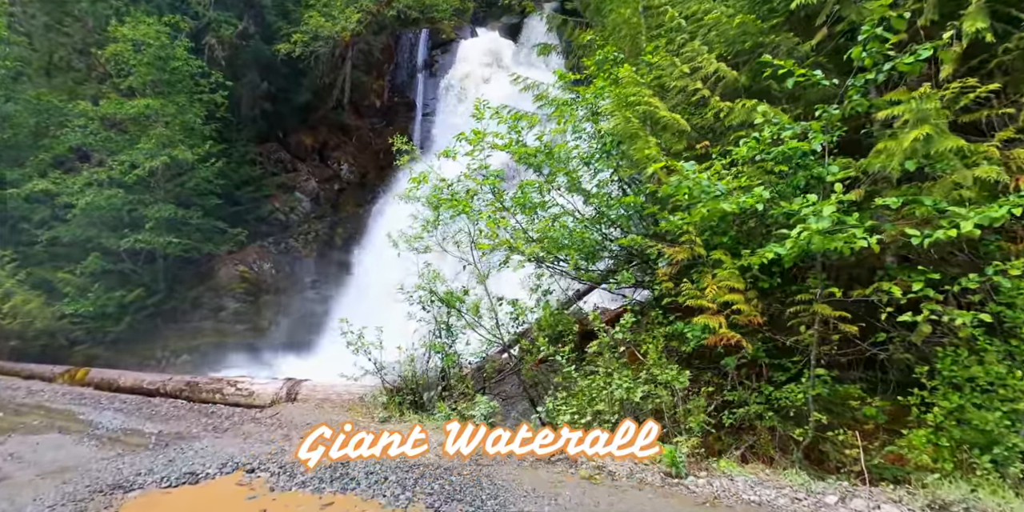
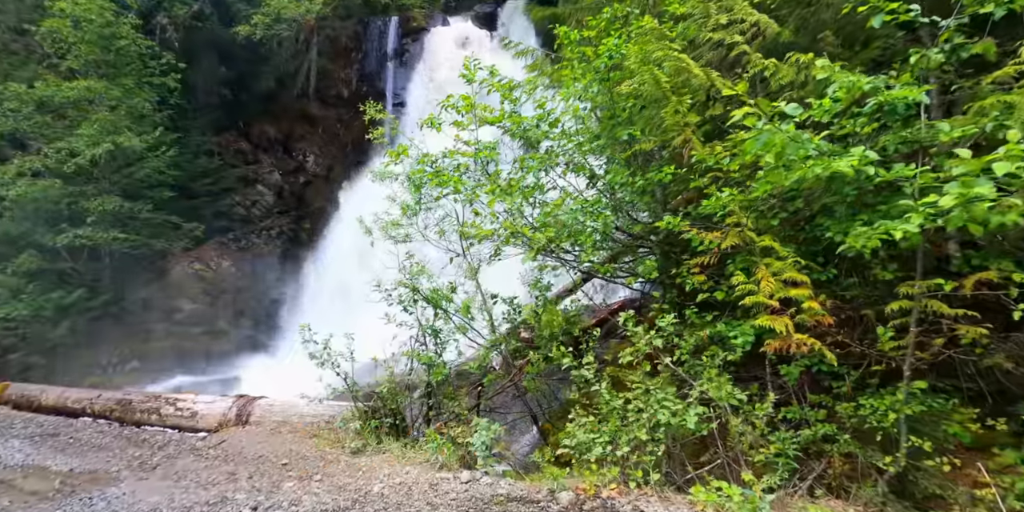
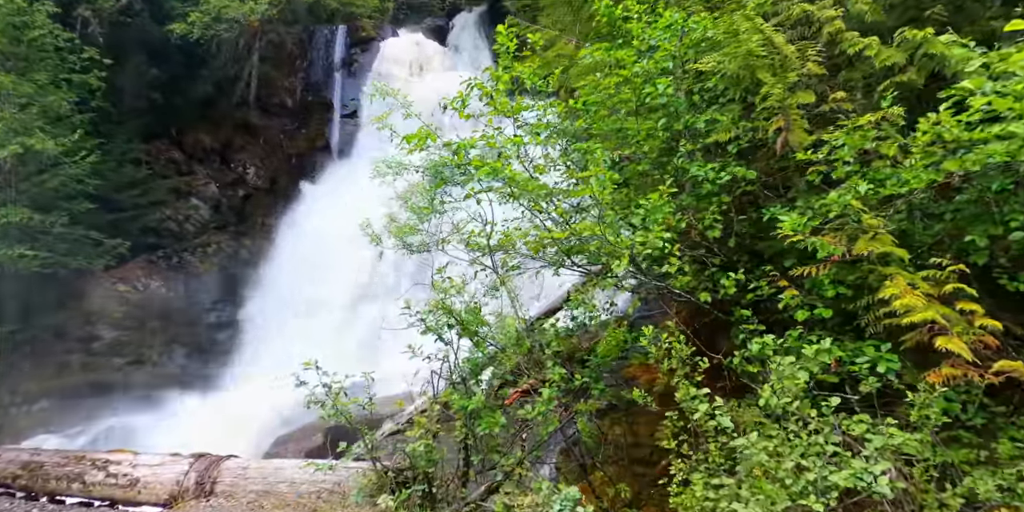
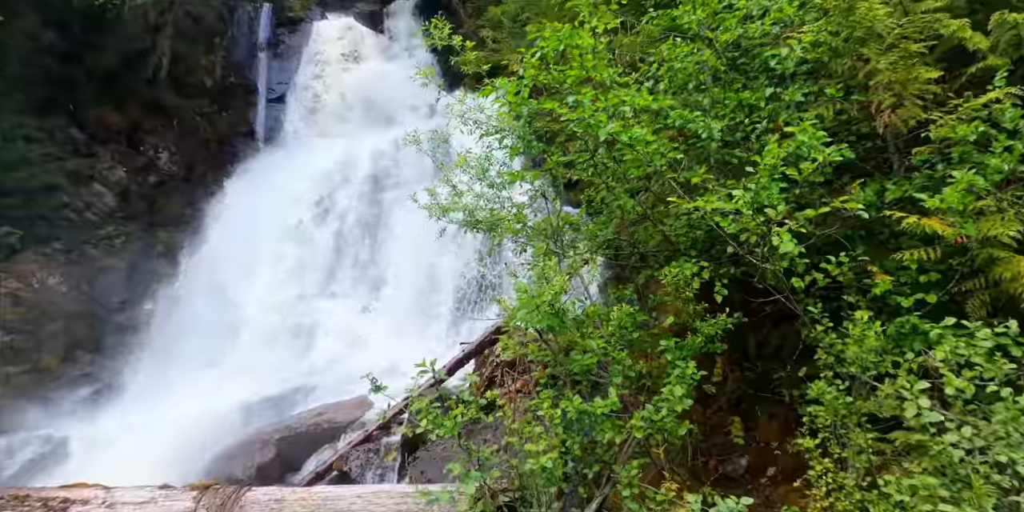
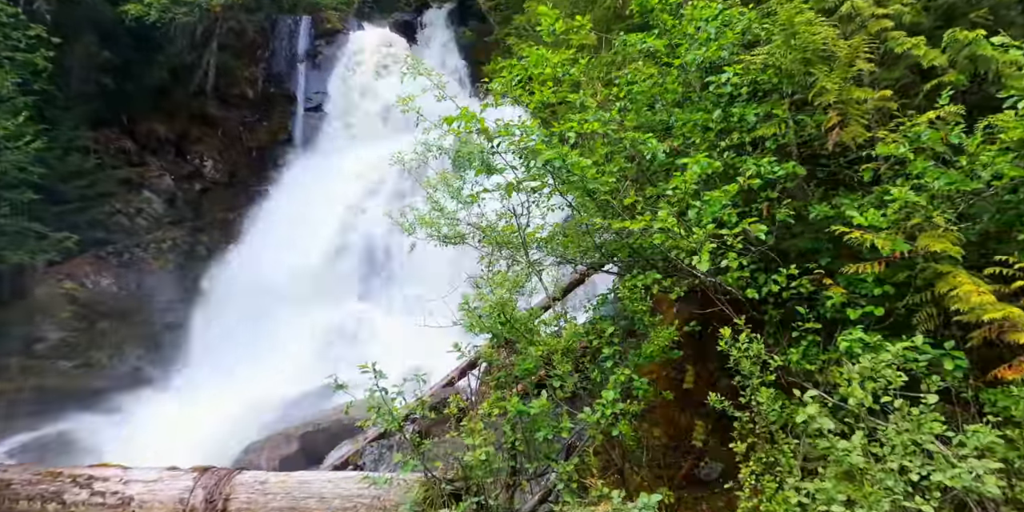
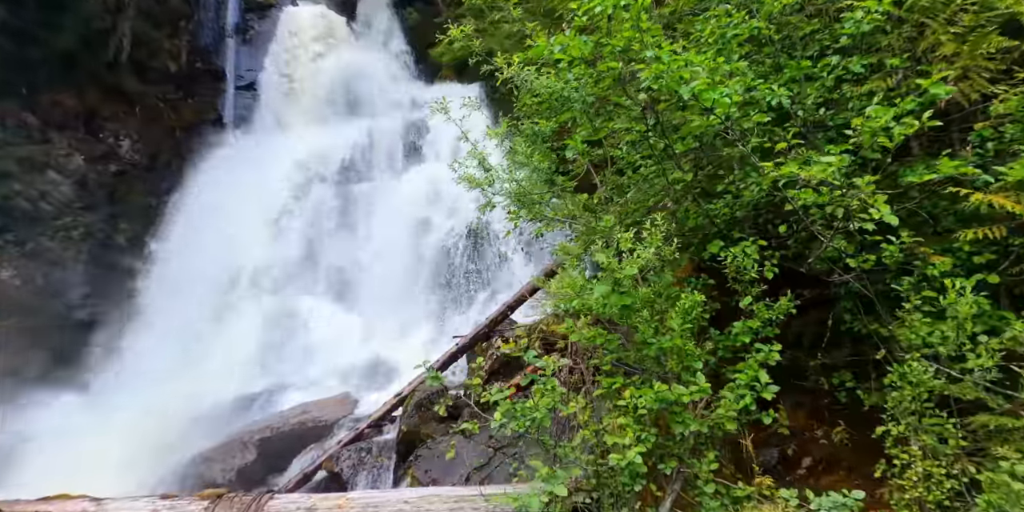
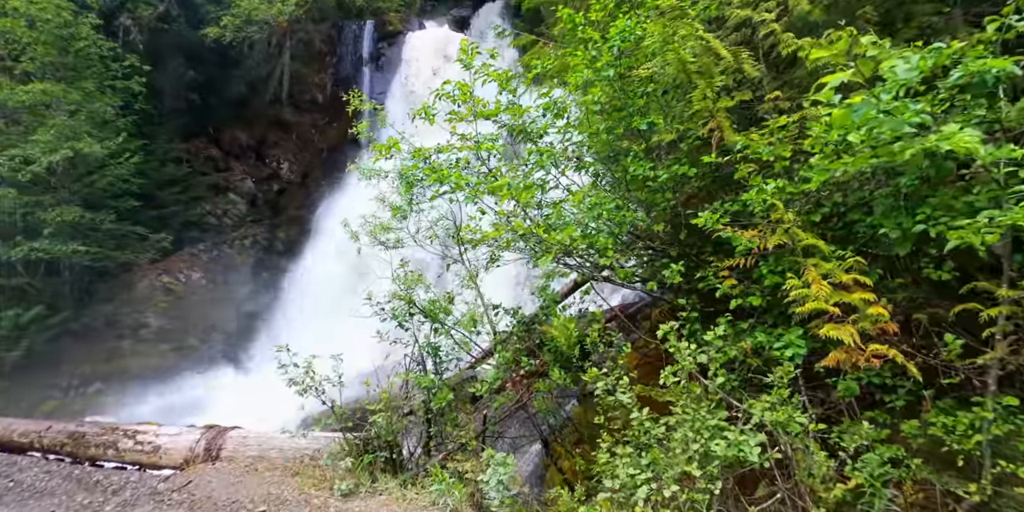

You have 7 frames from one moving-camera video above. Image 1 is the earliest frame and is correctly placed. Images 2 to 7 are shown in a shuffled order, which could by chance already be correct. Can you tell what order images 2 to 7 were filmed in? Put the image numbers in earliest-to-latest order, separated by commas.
2, 7, 3, 5, 4, 6
